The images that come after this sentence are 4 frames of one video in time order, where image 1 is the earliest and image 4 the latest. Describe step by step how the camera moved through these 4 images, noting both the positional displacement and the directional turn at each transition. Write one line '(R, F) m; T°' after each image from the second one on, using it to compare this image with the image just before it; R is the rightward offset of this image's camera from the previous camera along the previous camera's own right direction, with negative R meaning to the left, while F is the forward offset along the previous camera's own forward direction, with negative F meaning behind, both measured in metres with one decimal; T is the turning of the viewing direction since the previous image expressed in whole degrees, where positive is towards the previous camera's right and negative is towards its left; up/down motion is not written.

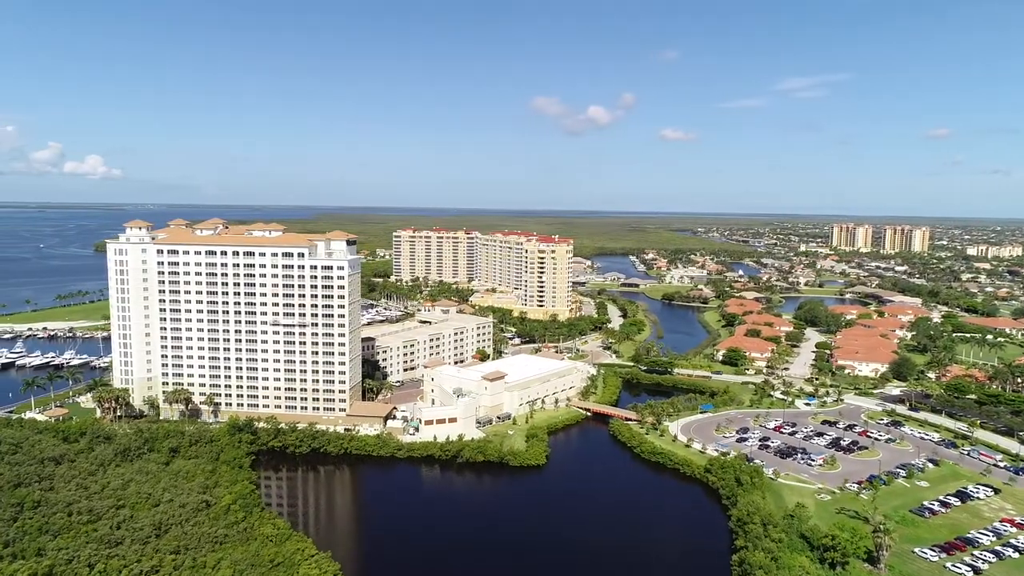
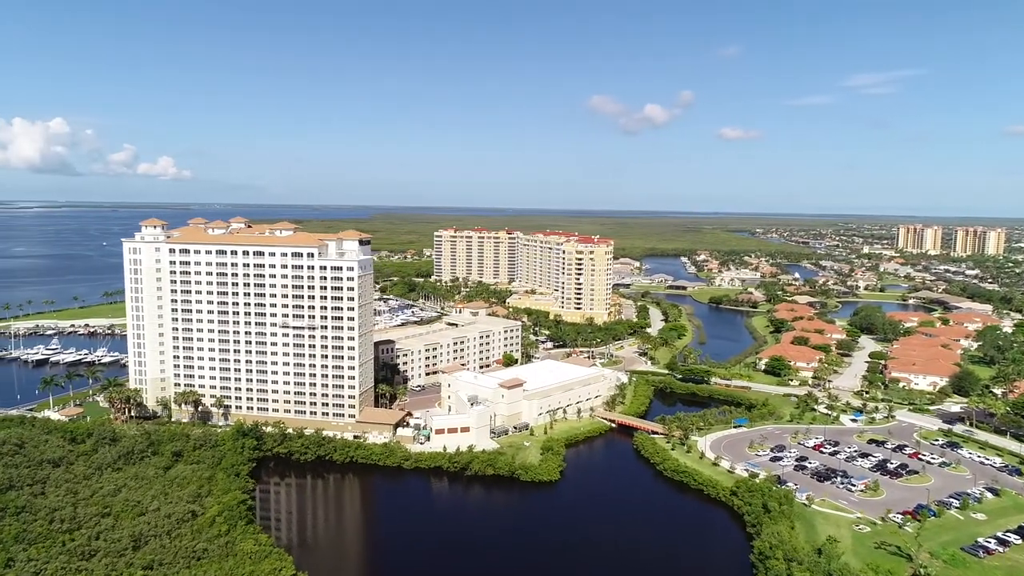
(+3.1, +3.1) m; -4°
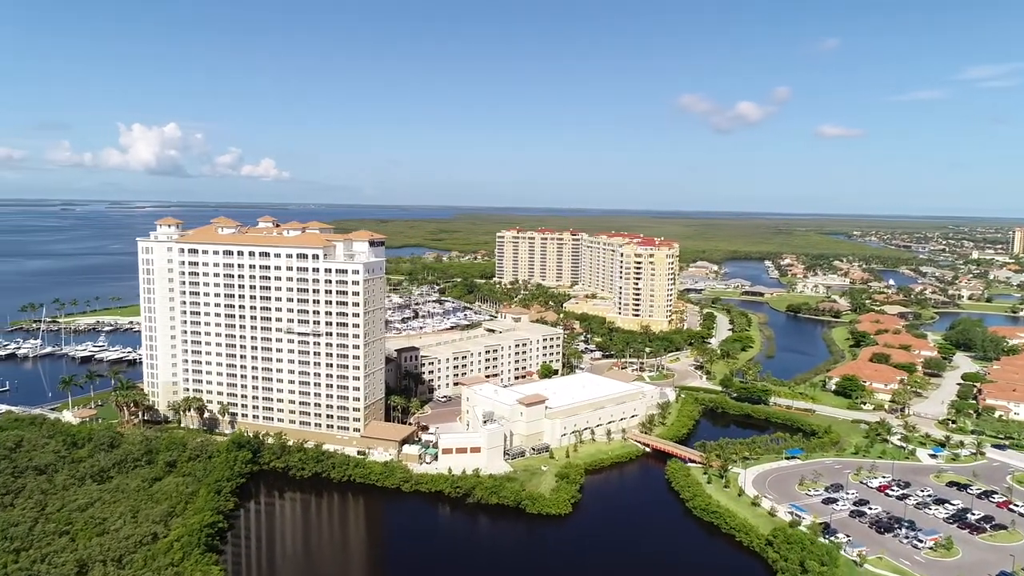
(+5.0, +5.3) m; -7°
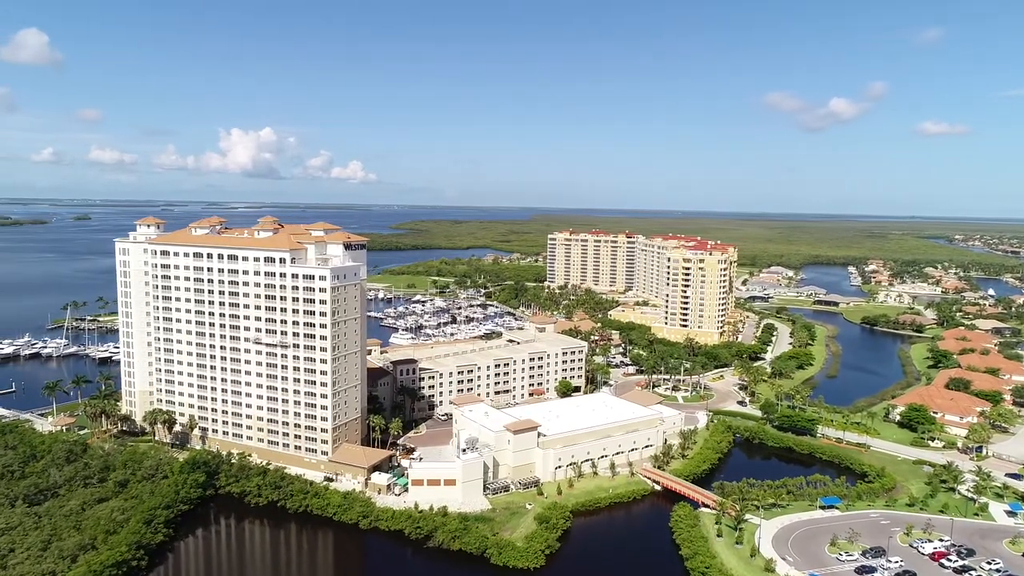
(+6.5, +6.6) m; -6°
